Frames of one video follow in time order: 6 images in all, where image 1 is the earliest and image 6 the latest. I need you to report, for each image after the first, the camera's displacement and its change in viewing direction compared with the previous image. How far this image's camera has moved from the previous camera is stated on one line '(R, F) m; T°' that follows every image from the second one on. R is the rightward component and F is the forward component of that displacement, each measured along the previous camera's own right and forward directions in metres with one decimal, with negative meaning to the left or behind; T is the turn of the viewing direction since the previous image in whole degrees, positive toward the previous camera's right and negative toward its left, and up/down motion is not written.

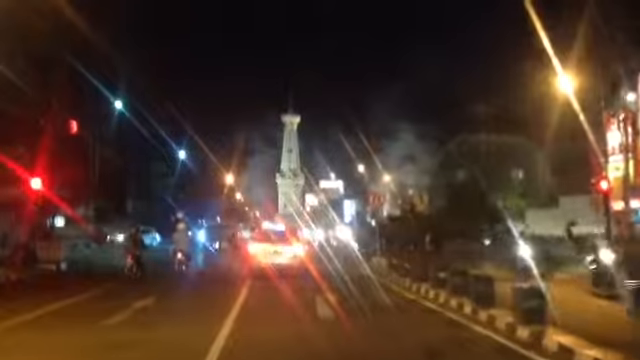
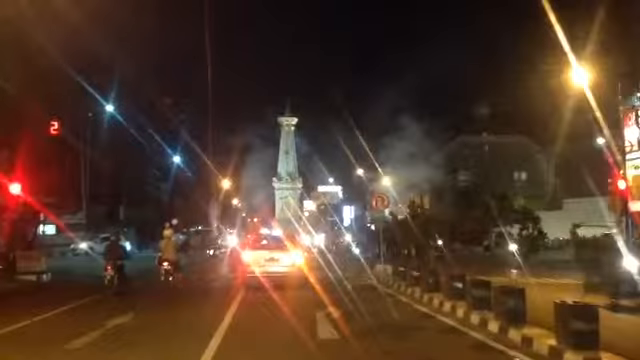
(0.0, +2.7) m; 0°
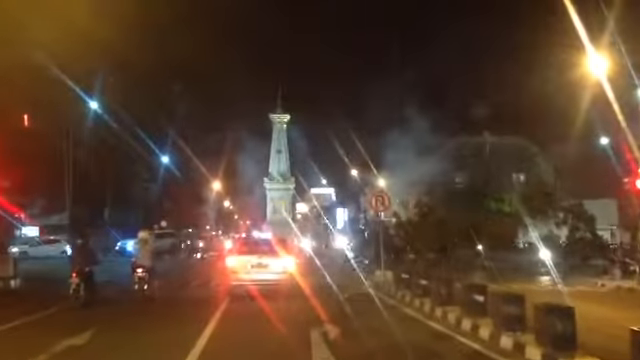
(0.0, +3.2) m; 0°
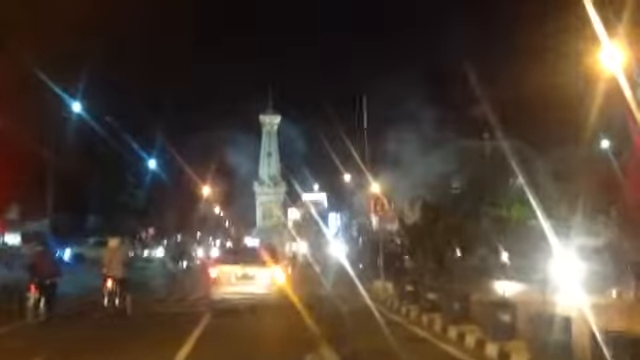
(0.0, +2.8) m; 0°
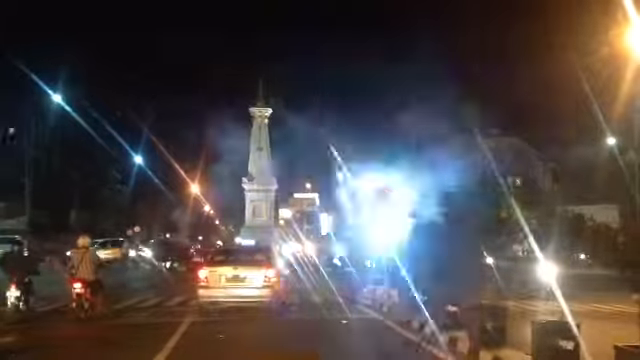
(-0.1, +3.4) m; 0°
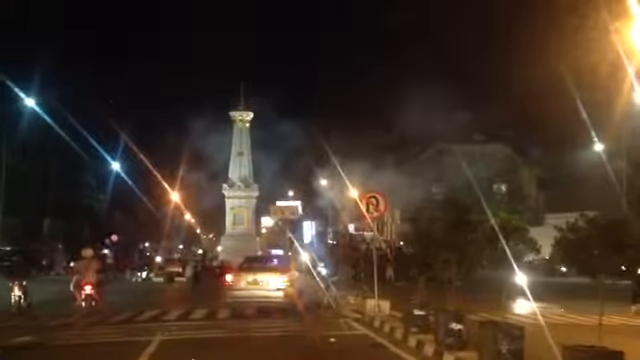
(-0.1, +1.9) m; +1°
